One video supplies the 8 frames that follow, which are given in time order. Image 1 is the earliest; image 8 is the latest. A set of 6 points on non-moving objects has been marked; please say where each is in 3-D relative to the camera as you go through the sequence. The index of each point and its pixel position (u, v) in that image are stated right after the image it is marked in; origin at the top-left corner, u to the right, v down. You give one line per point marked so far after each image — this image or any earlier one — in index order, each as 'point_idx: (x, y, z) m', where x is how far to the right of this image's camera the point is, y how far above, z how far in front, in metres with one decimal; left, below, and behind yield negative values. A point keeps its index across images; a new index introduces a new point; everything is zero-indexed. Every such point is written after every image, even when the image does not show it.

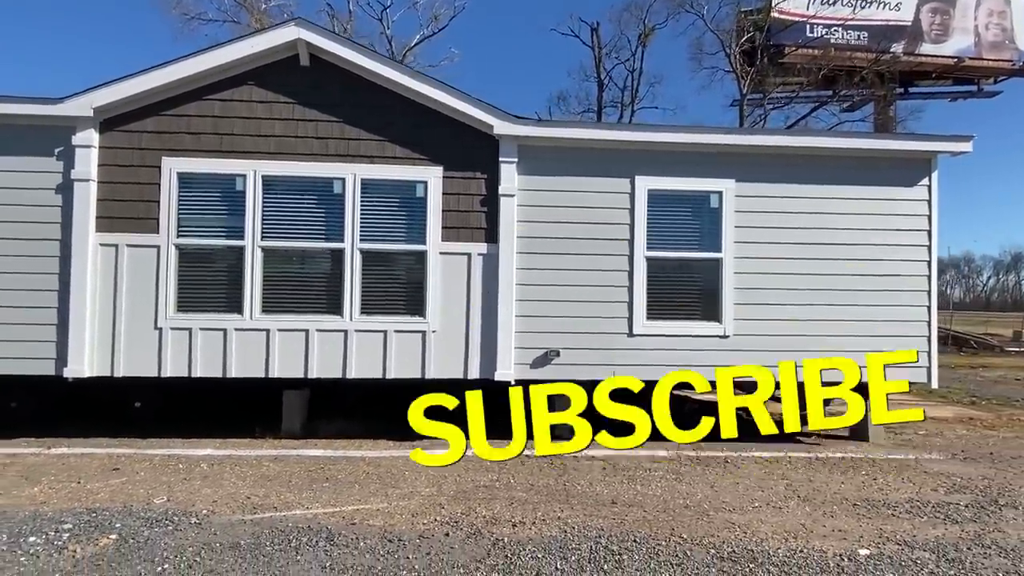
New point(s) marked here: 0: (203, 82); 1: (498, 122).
0: (-3.6, +2.4, +6.5) m
1: (-0.2, +2.0, +6.7) m
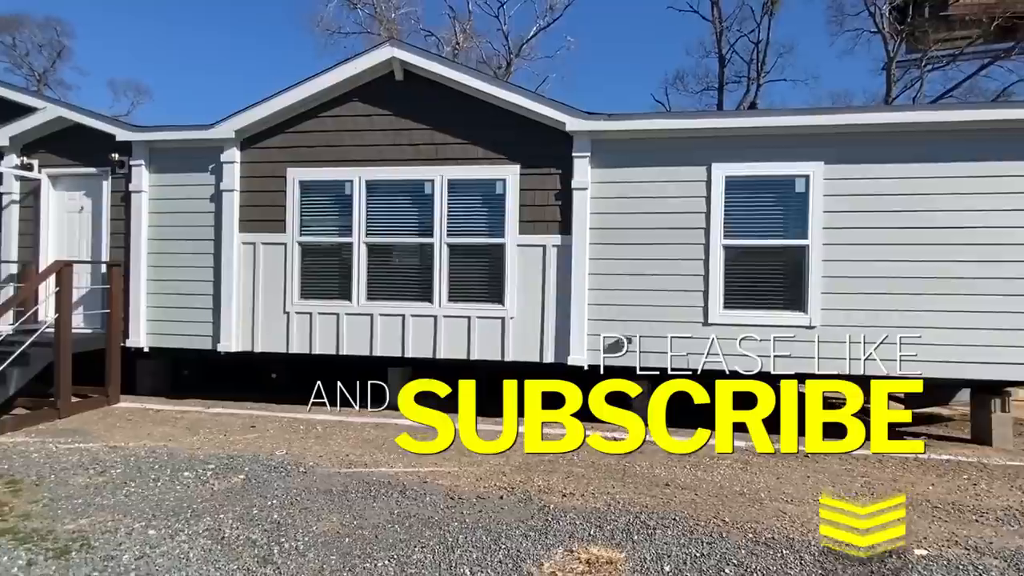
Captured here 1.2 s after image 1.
0: (-2.6, +2.5, +7.6) m
1: (+0.7, +2.1, +7.0) m
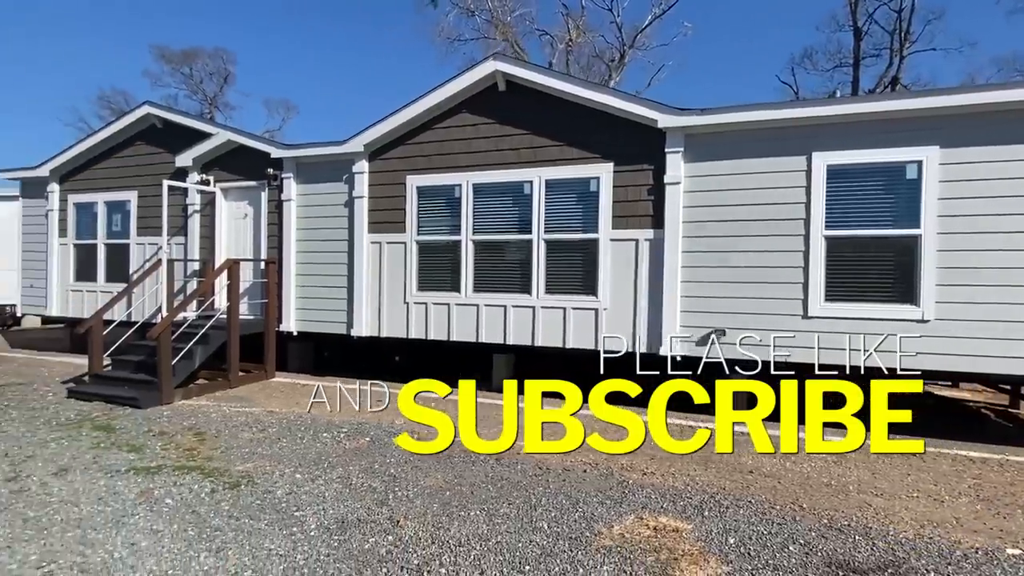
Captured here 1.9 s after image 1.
0: (-1.2, +2.6, +8.5) m
1: (+1.9, +2.2, +7.2) m
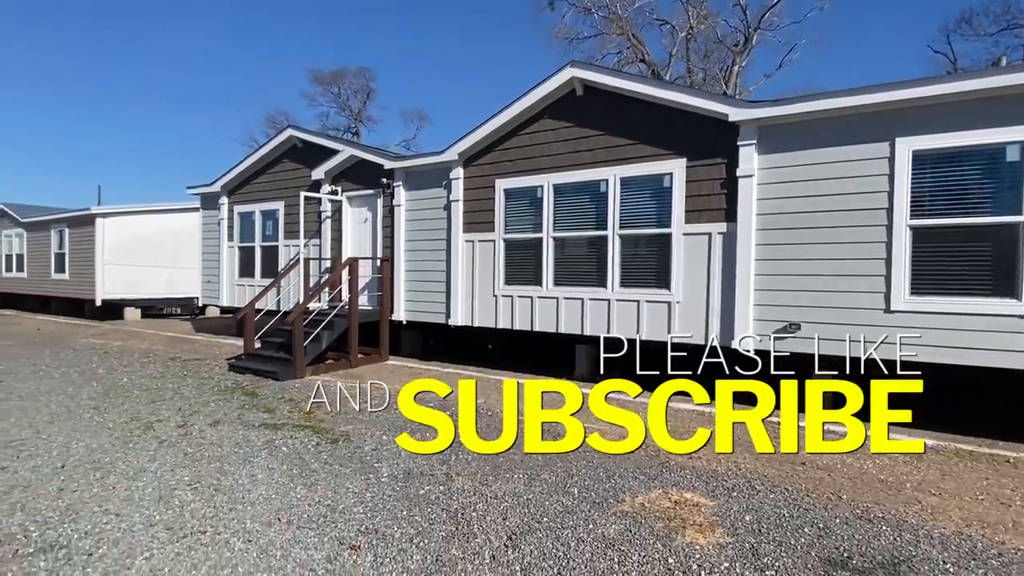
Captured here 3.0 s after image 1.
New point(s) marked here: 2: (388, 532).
0: (+0.1, +2.7, +9.2) m
1: (+2.9, +2.3, +7.2) m
2: (-0.9, -1.7, +3.9) m
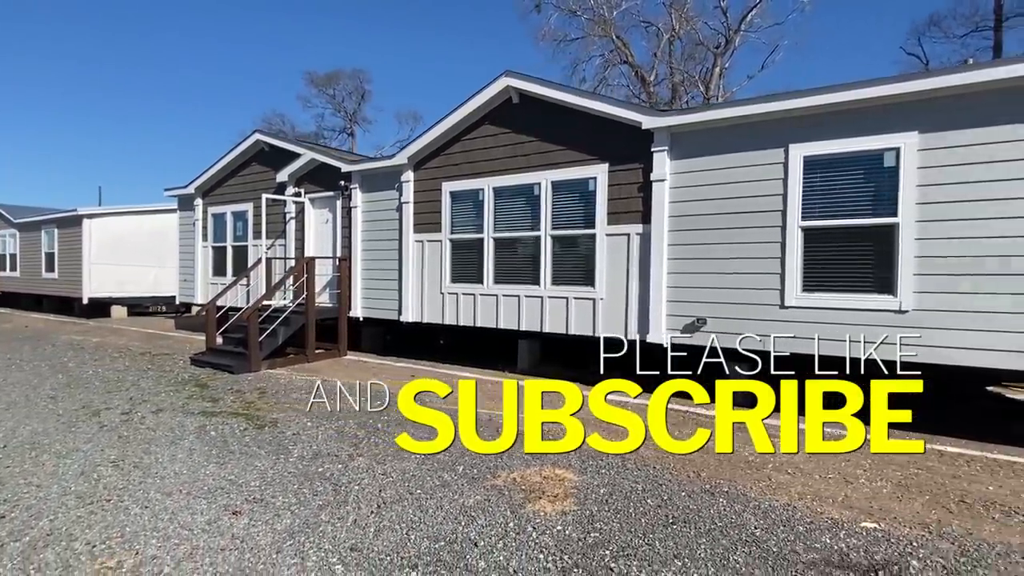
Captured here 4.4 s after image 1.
0: (-0.9, +2.8, +9.7) m
1: (+1.9, +2.3, +7.7) m
2: (-1.9, -1.7, +4.4) m
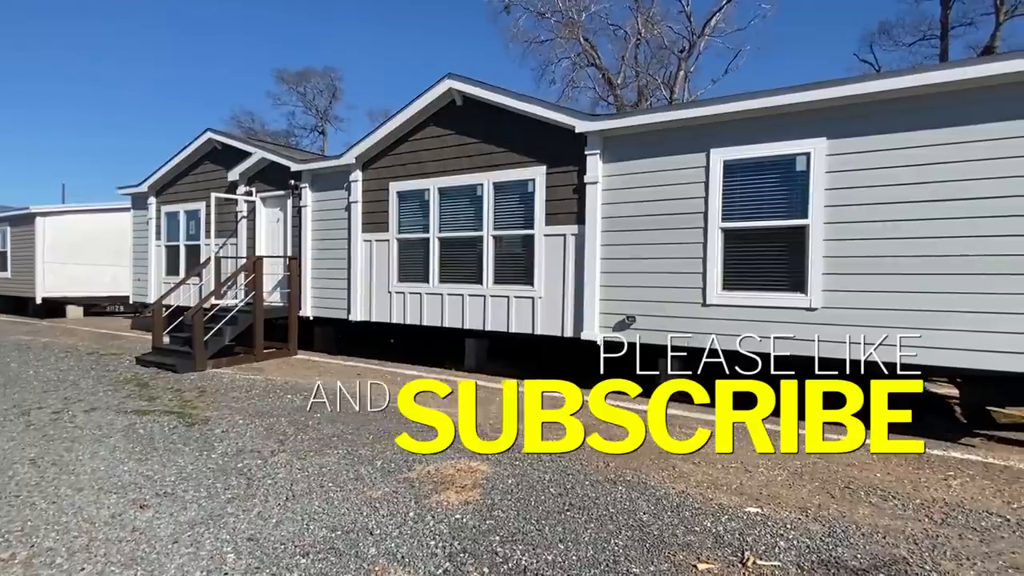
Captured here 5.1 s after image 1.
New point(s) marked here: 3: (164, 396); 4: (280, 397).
0: (-1.8, +2.8, +9.8) m
1: (+1.0, +2.3, +7.9) m
2: (-2.6, -1.6, +4.5) m
3: (-4.9, -1.5, +8.0) m
4: (-3.2, -1.5, +7.8) m
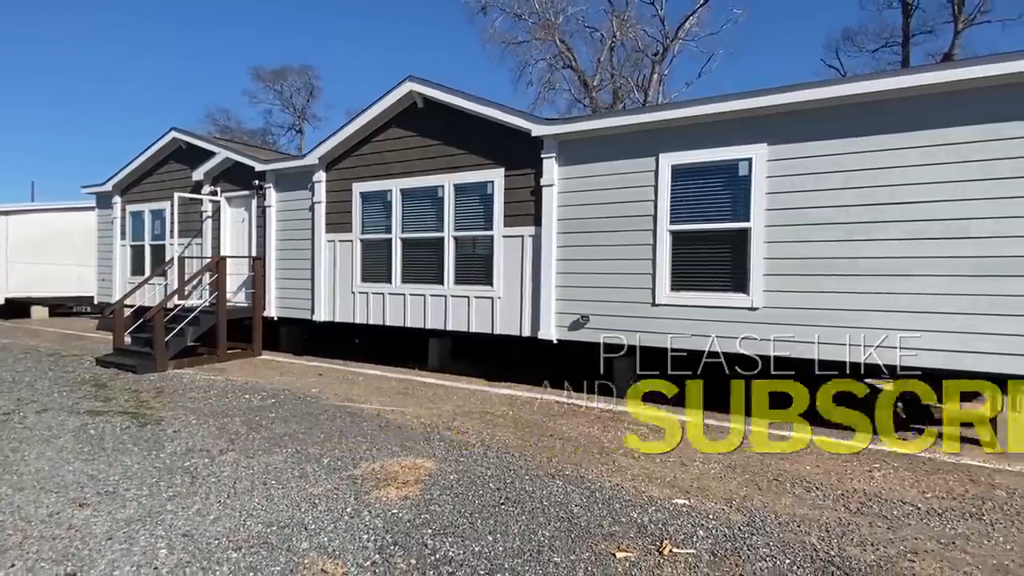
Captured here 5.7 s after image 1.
0: (-2.5, +2.8, +9.9) m
1: (+0.4, +2.3, +8.1) m
2: (-3.1, -1.7, +4.6) m
3: (-5.5, -1.5, +8.0) m
4: (-3.8, -1.5, +7.8) m
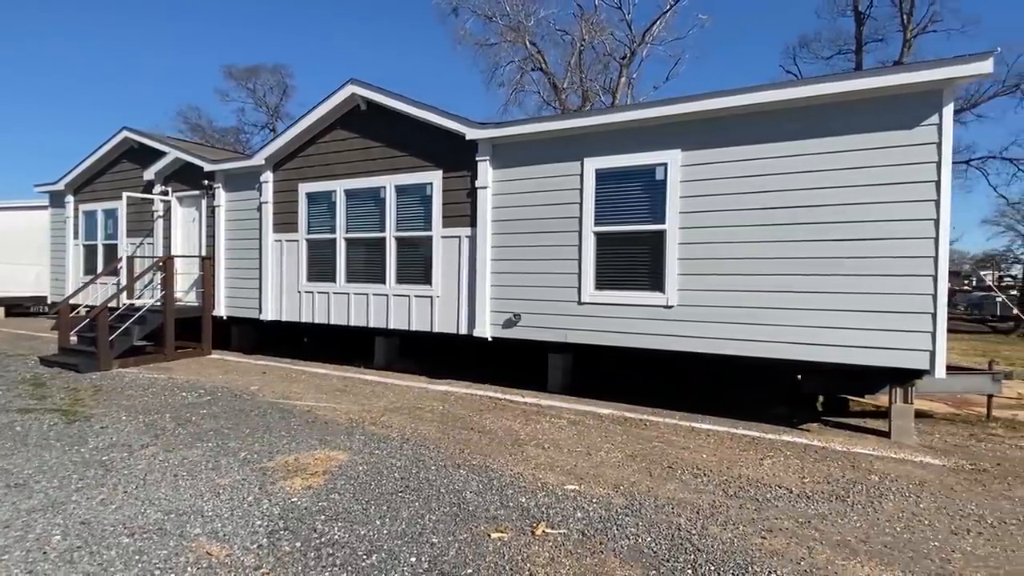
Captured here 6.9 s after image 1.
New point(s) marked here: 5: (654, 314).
0: (-3.5, +2.8, +10.1) m
1: (-0.6, +2.3, +8.3) m
2: (-4.0, -1.6, +4.7) m
3: (-6.5, -1.5, +8.0) m
4: (-4.8, -1.5, +8.0) m
5: (+1.9, -0.3, +7.3) m
